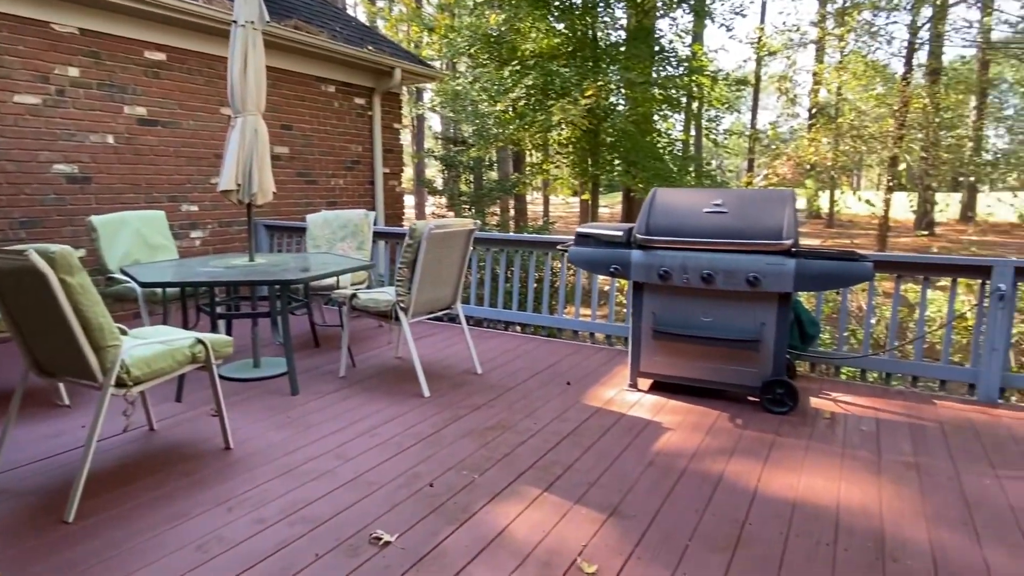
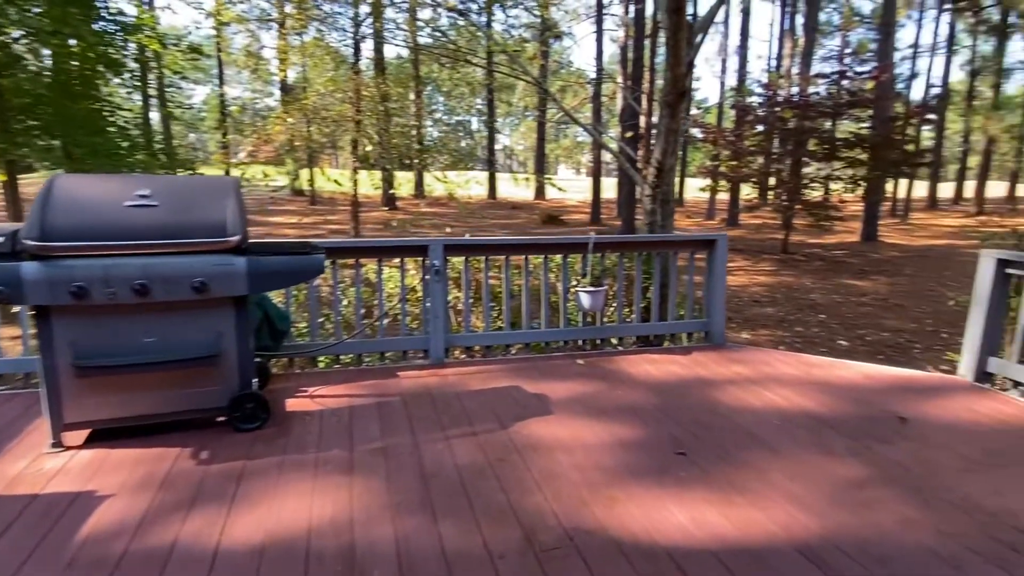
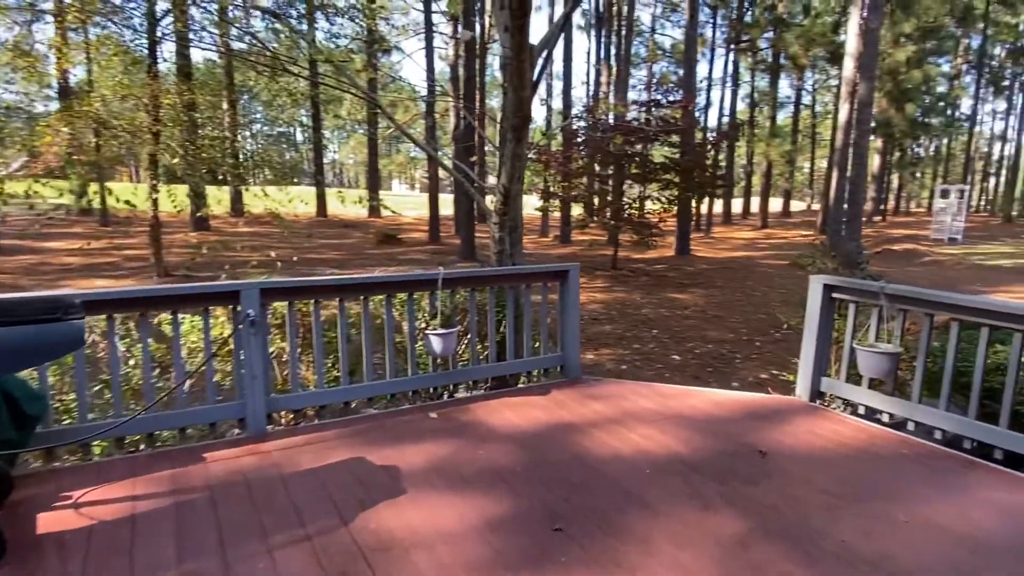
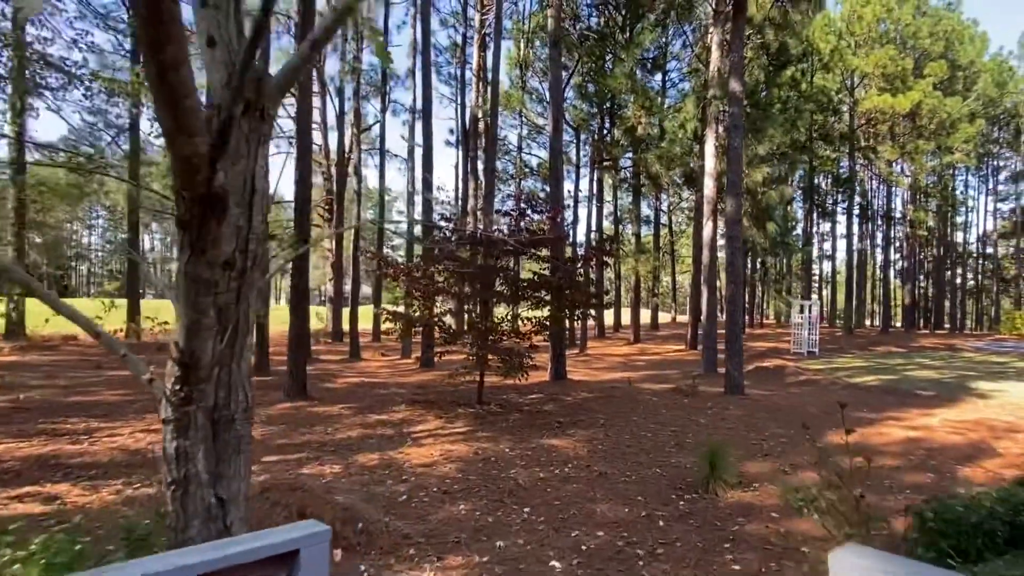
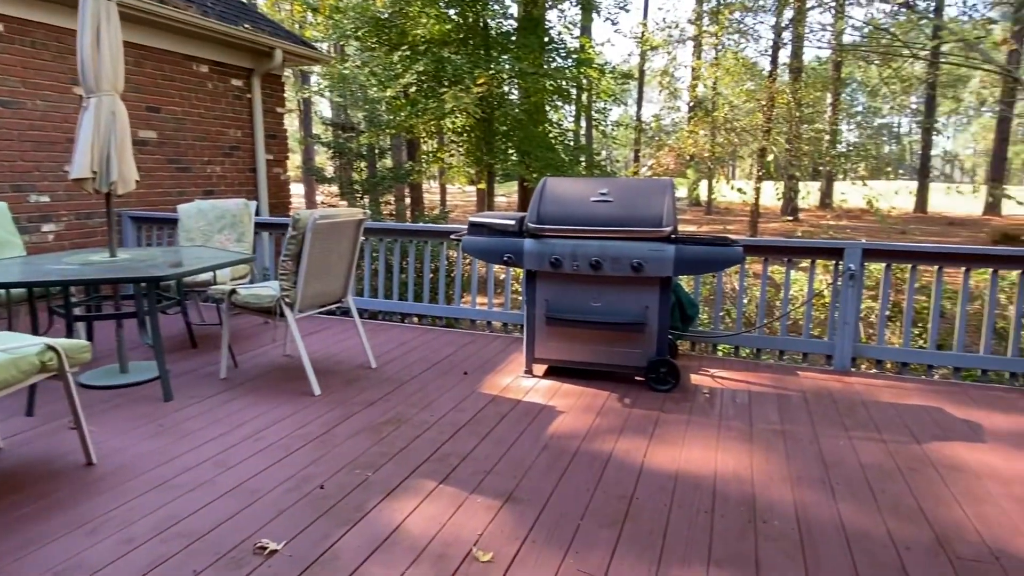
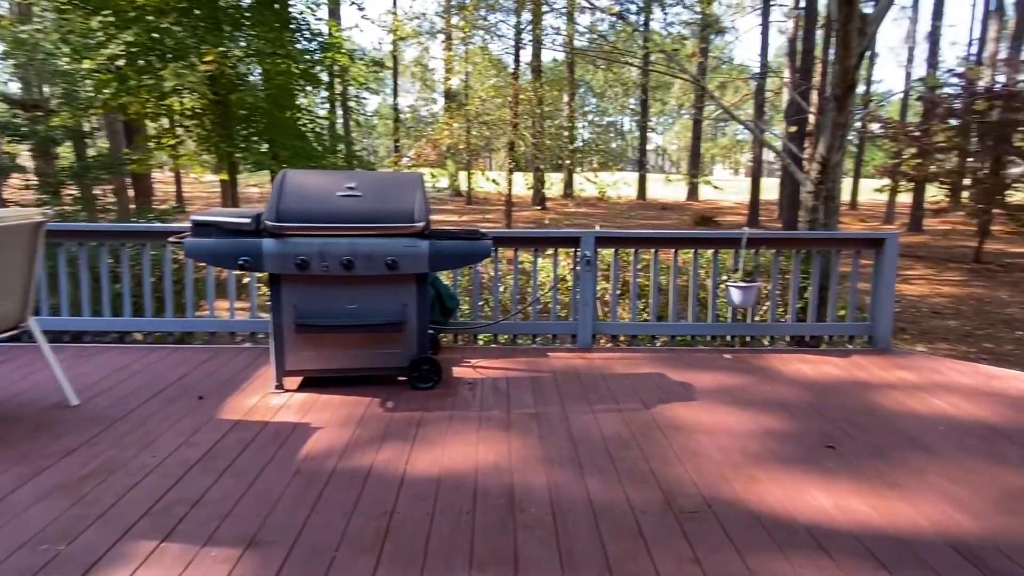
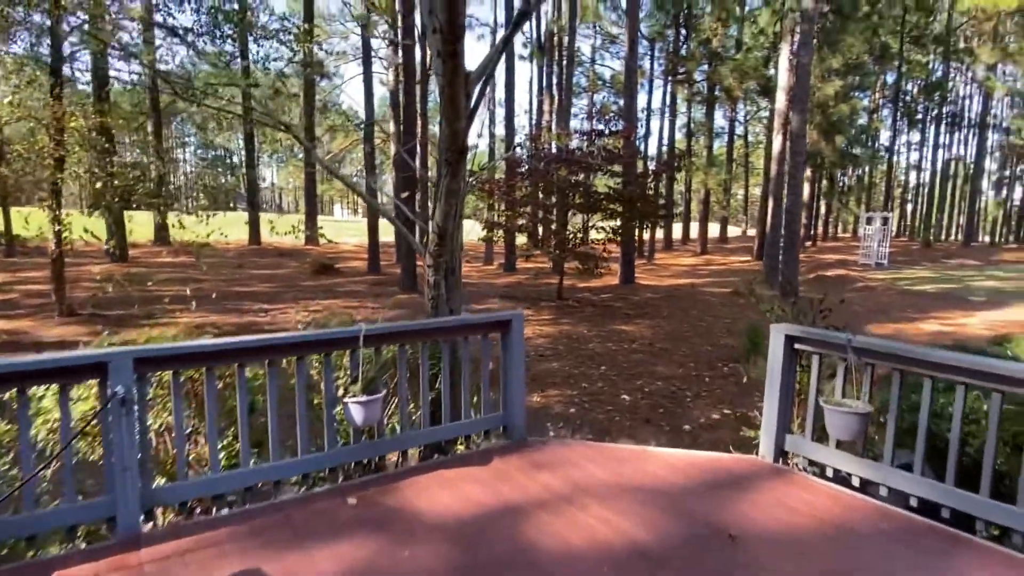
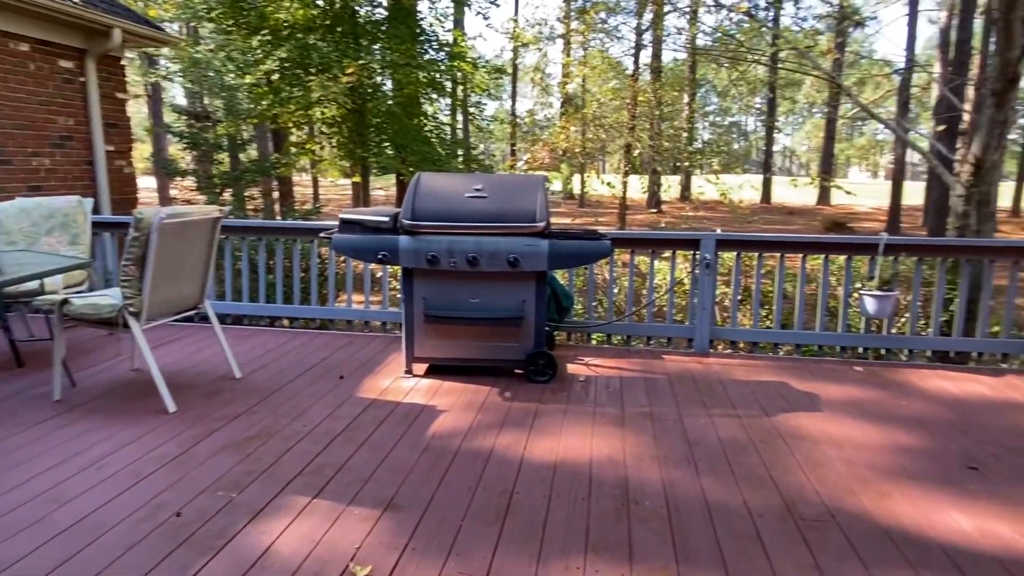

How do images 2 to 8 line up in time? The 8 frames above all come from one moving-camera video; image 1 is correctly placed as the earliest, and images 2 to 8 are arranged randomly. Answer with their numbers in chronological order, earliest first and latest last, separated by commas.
5, 8, 6, 2, 3, 7, 4
